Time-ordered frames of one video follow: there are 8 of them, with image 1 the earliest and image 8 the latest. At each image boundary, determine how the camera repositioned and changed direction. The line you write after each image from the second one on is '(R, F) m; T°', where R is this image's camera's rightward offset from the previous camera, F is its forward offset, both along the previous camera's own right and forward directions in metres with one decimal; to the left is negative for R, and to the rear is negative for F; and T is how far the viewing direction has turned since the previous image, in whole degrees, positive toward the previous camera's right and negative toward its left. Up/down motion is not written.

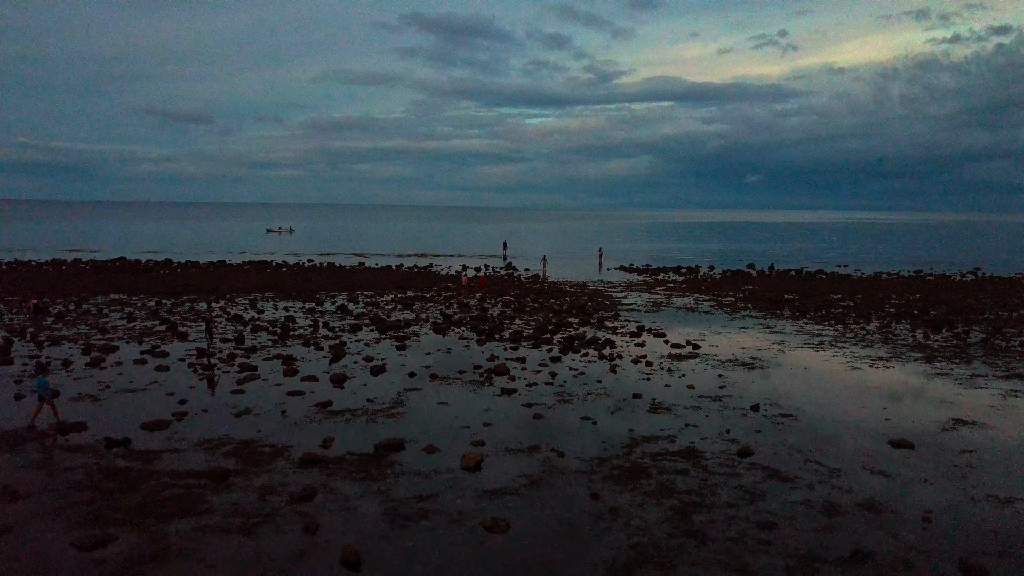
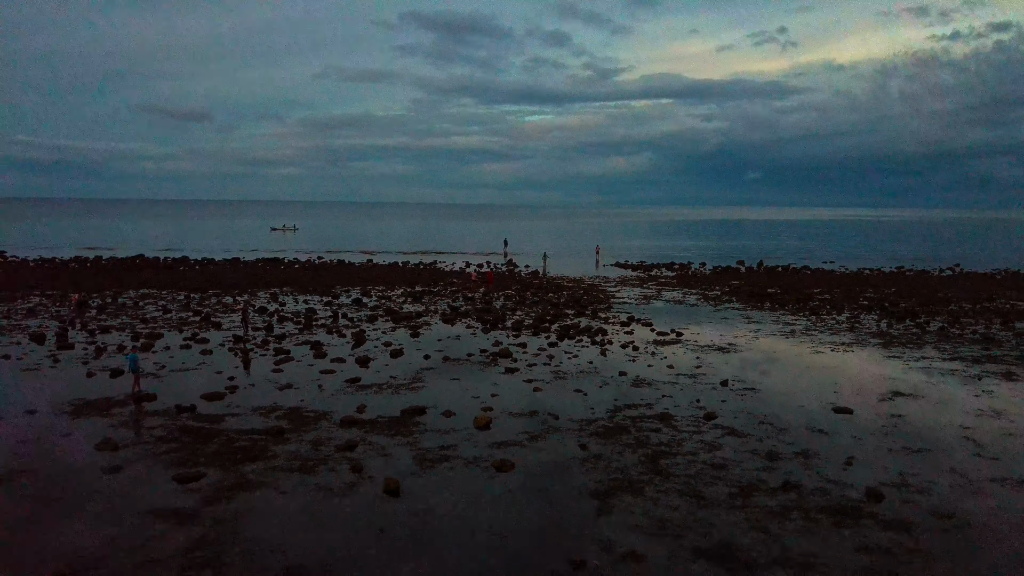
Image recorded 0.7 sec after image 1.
(0.0, -1.7) m; 0°
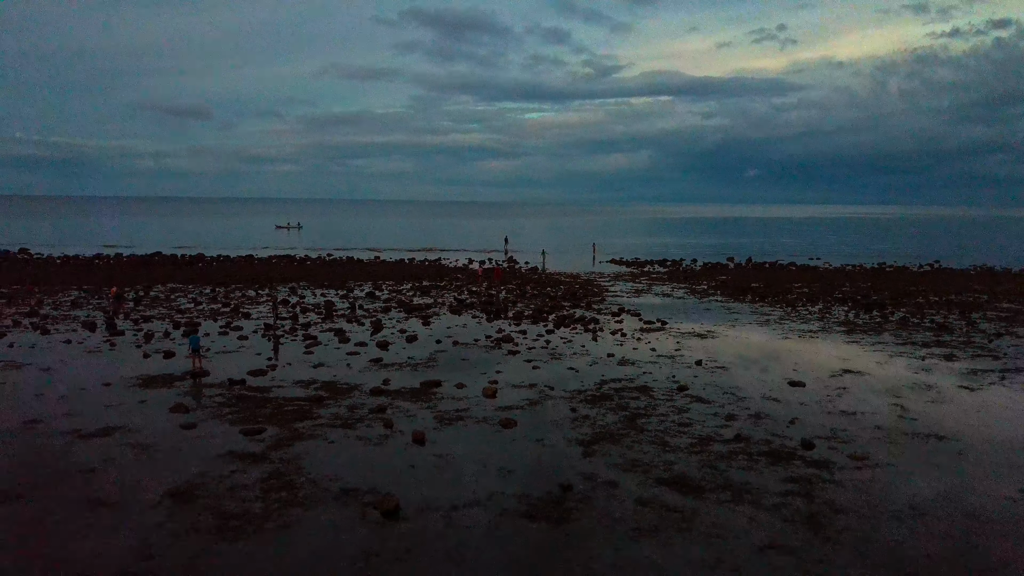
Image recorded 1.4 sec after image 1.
(0.0, -1.8) m; 0°
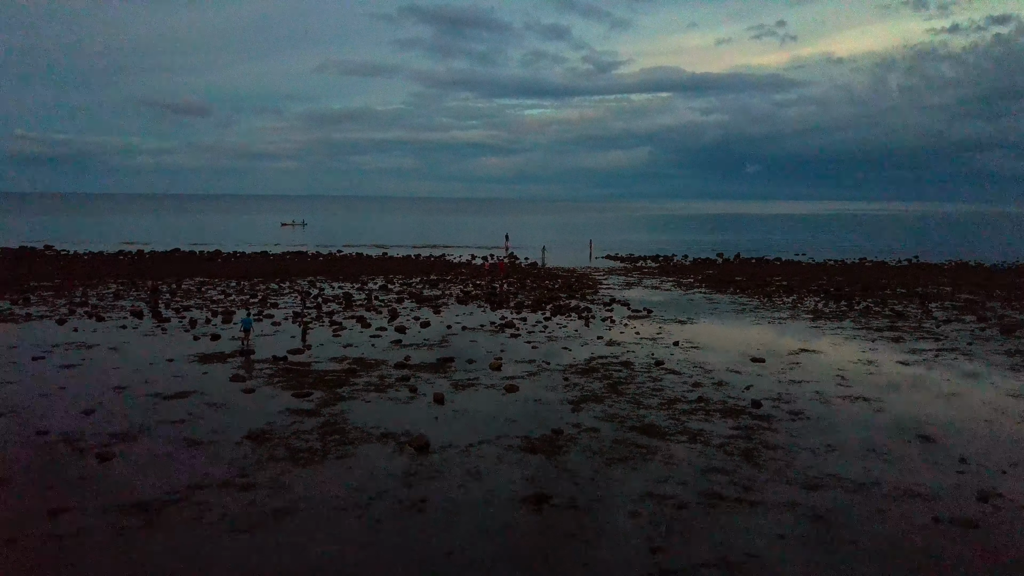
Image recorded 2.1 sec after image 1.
(0.0, -2.1) m; 0°
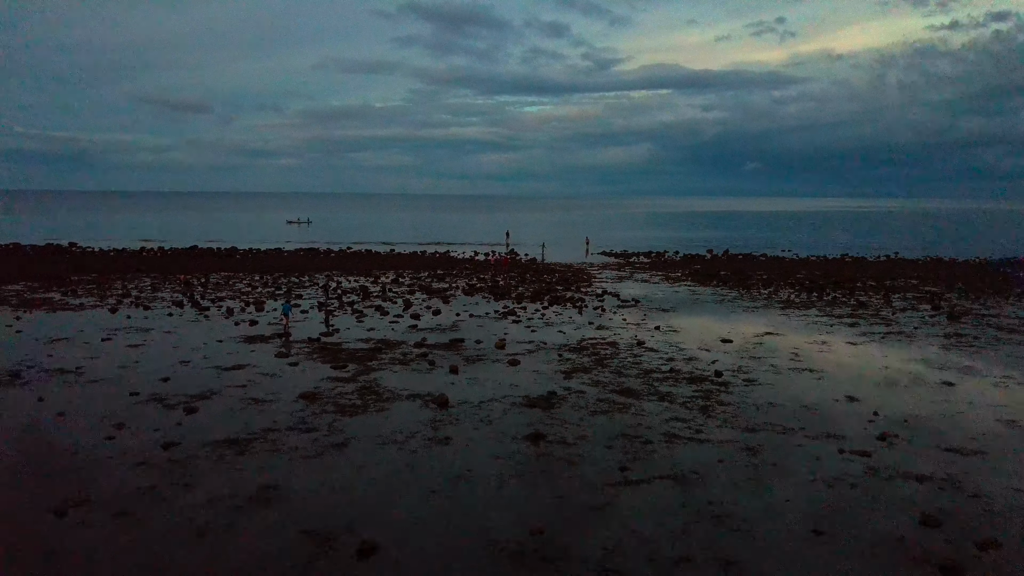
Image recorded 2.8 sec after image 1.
(0.0, -2.3) m; 0°
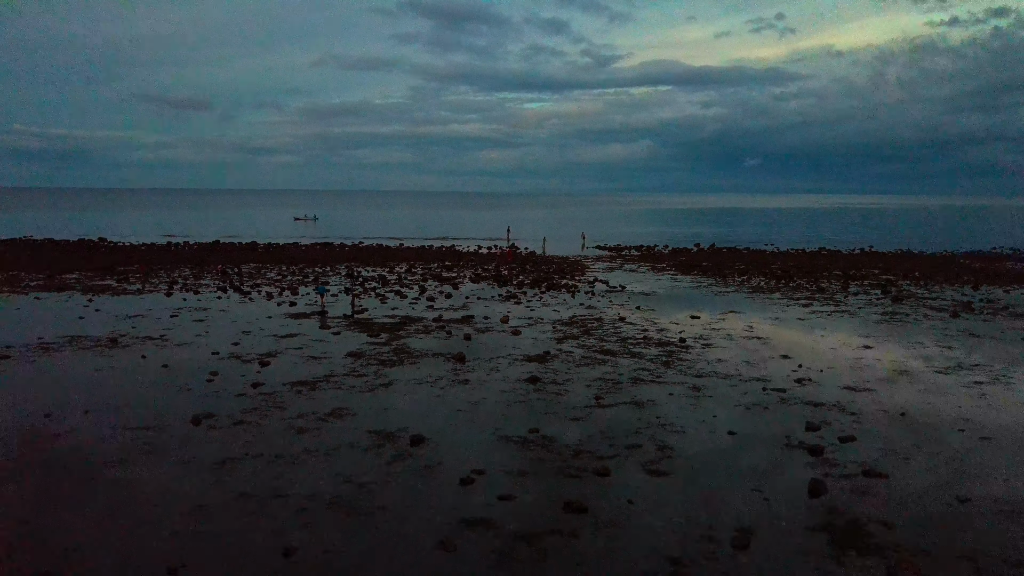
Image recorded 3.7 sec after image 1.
(0.0, -3.1) m; 0°
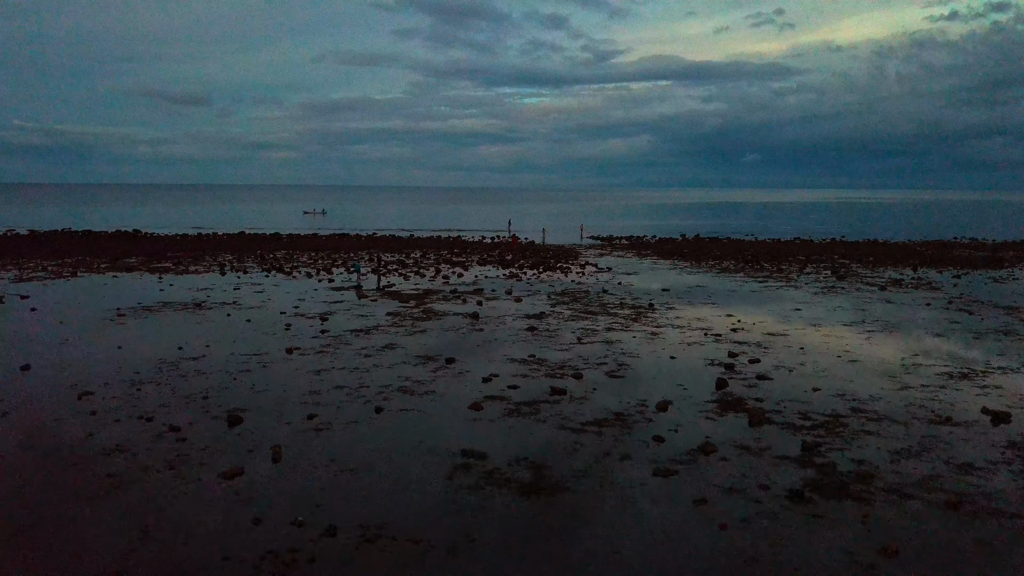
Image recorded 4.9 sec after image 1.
(-0.1, -4.2) m; 0°
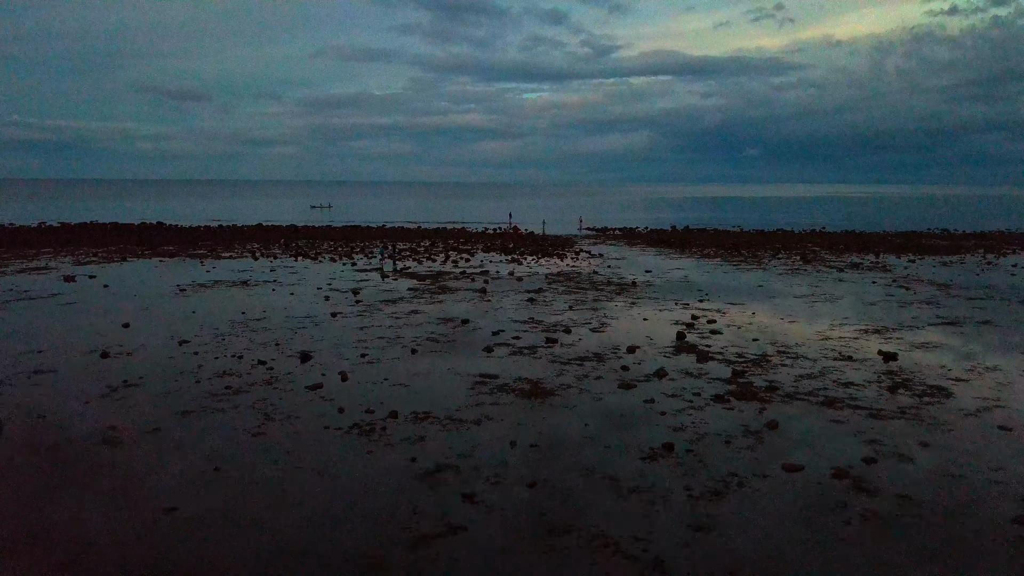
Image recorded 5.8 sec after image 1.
(-0.1, -3.3) m; 0°
